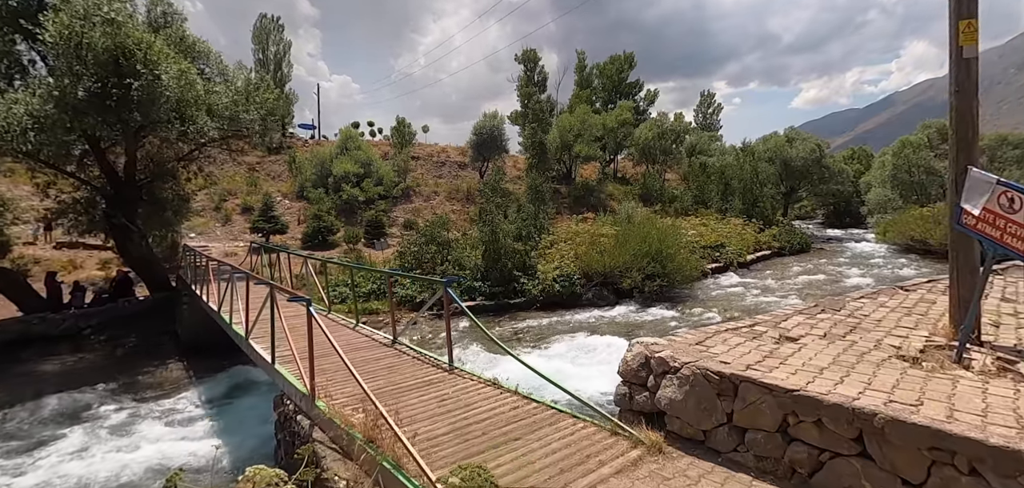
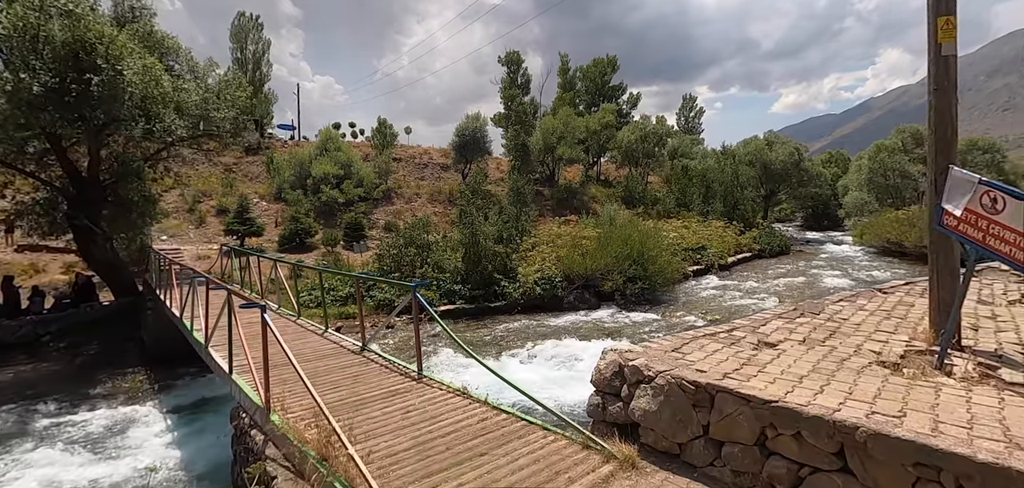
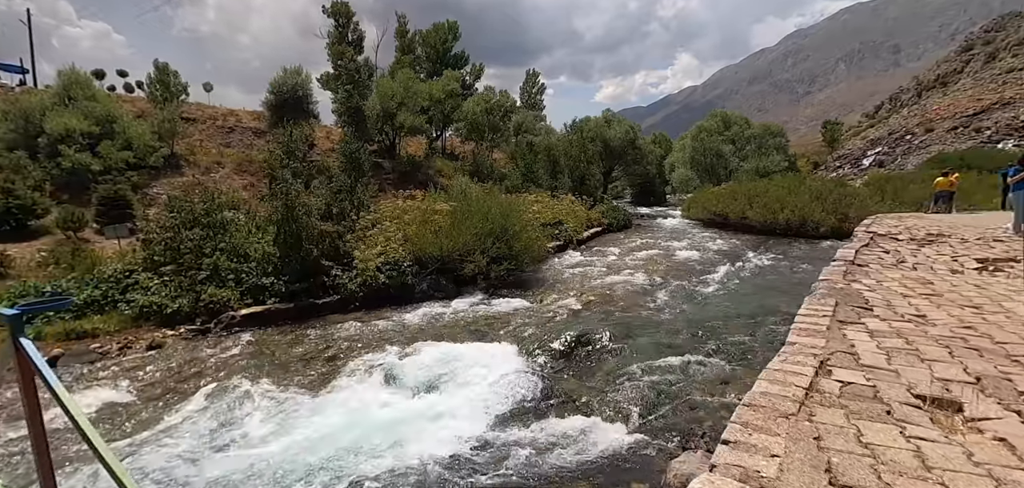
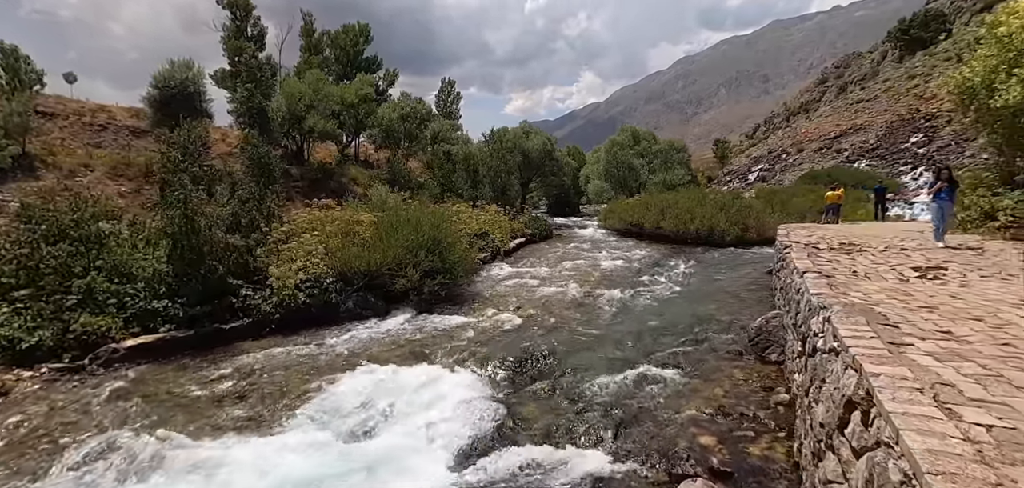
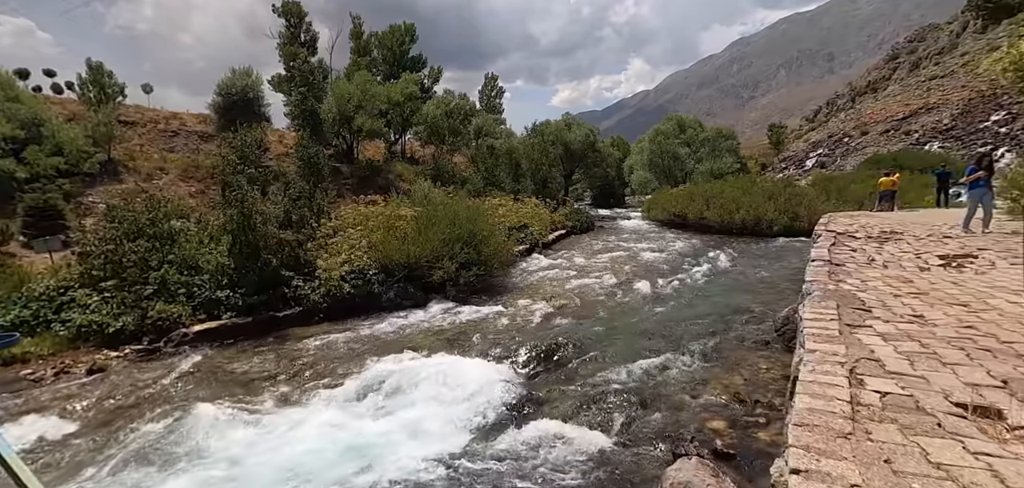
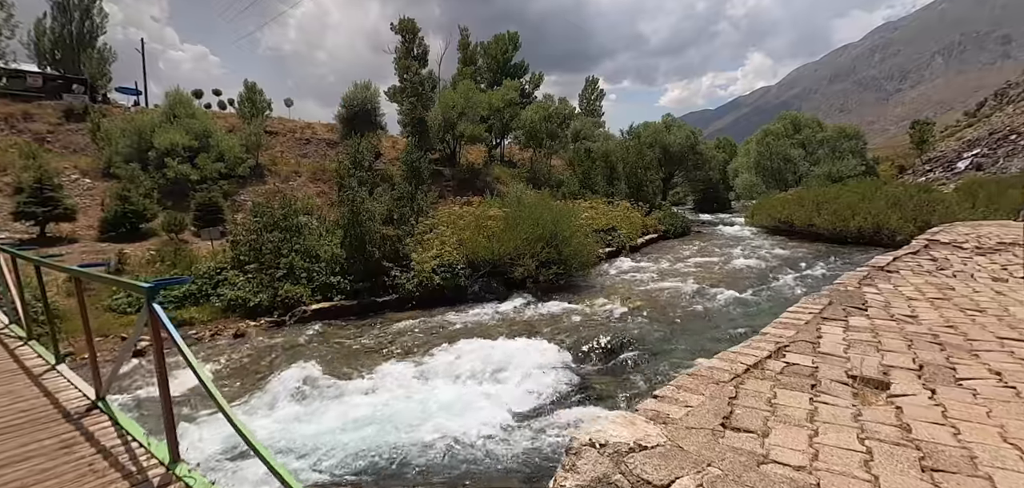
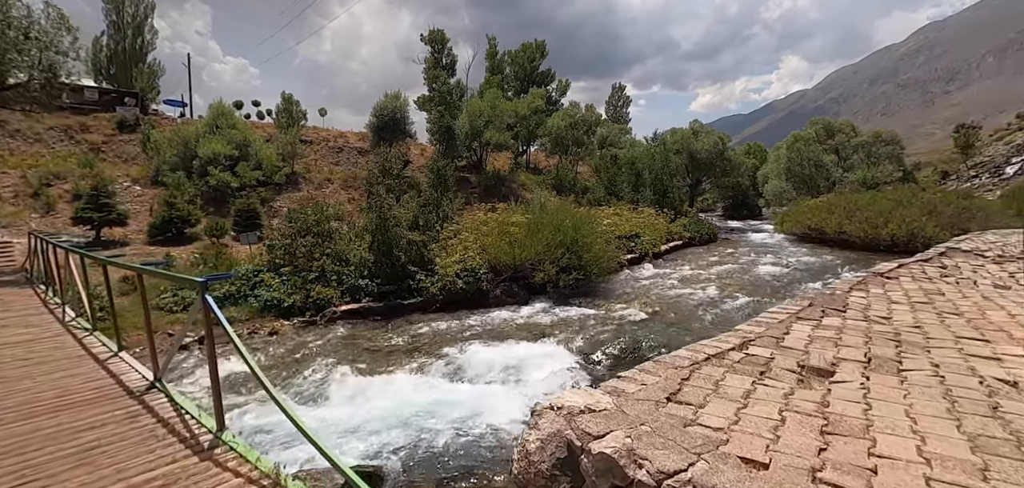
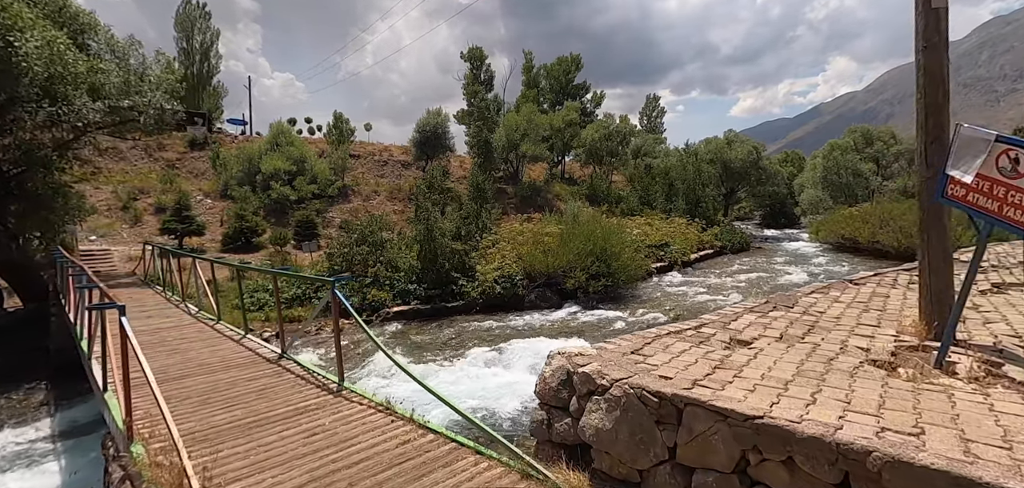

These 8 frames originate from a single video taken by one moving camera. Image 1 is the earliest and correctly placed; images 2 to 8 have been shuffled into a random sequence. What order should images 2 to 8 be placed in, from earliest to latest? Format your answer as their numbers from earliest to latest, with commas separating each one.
2, 8, 7, 6, 3, 5, 4
